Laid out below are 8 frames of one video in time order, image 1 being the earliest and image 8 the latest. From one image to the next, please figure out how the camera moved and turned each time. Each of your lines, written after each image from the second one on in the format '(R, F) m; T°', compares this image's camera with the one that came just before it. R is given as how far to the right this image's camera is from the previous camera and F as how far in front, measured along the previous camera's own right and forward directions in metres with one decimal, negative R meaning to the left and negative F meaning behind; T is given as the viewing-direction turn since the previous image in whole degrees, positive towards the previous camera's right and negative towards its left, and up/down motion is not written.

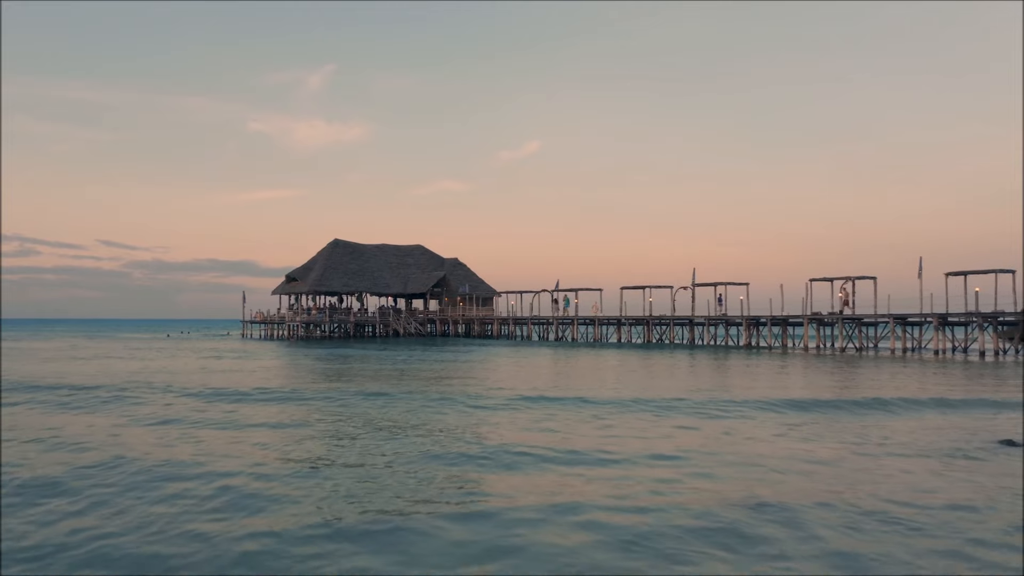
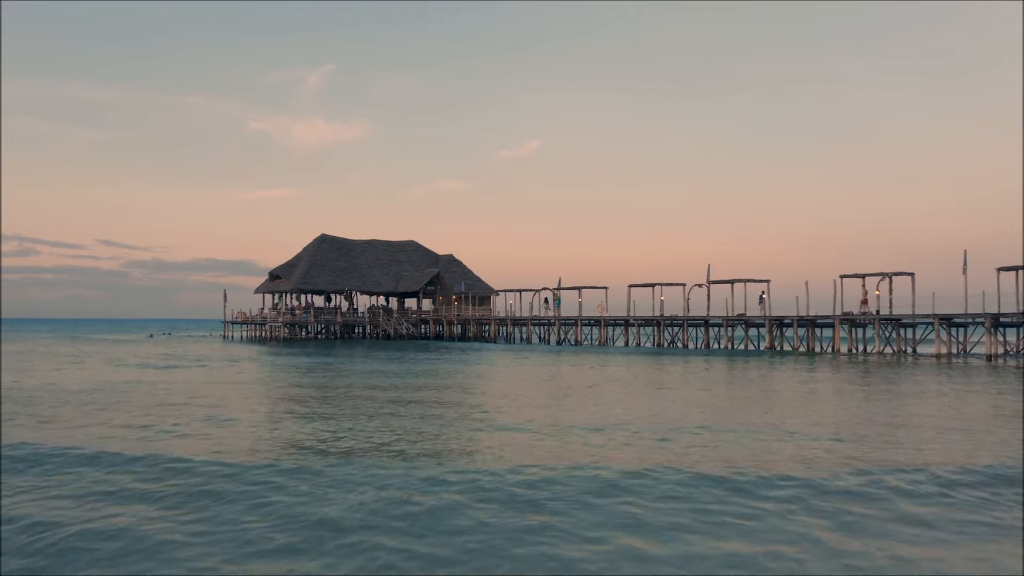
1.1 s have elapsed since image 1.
(+0.1, +4.9) m; 0°
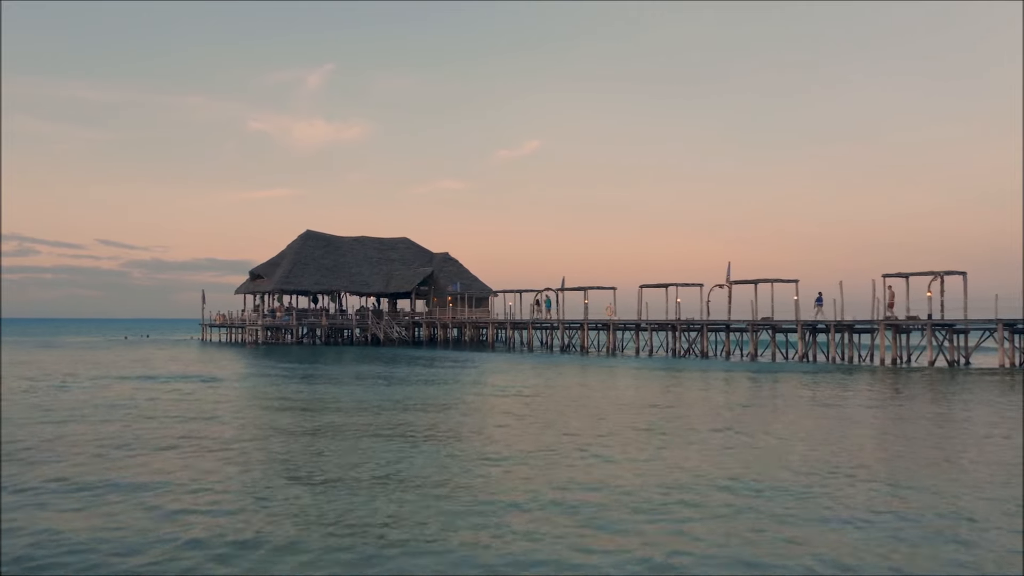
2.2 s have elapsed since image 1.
(0.0, +5.1) m; 0°
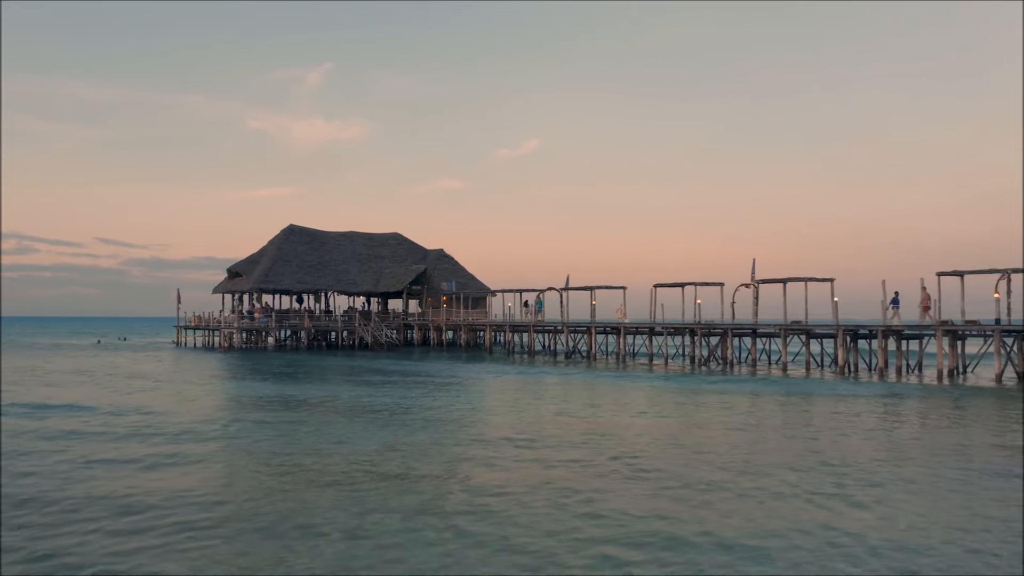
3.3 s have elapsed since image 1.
(0.0, +5.1) m; 0°
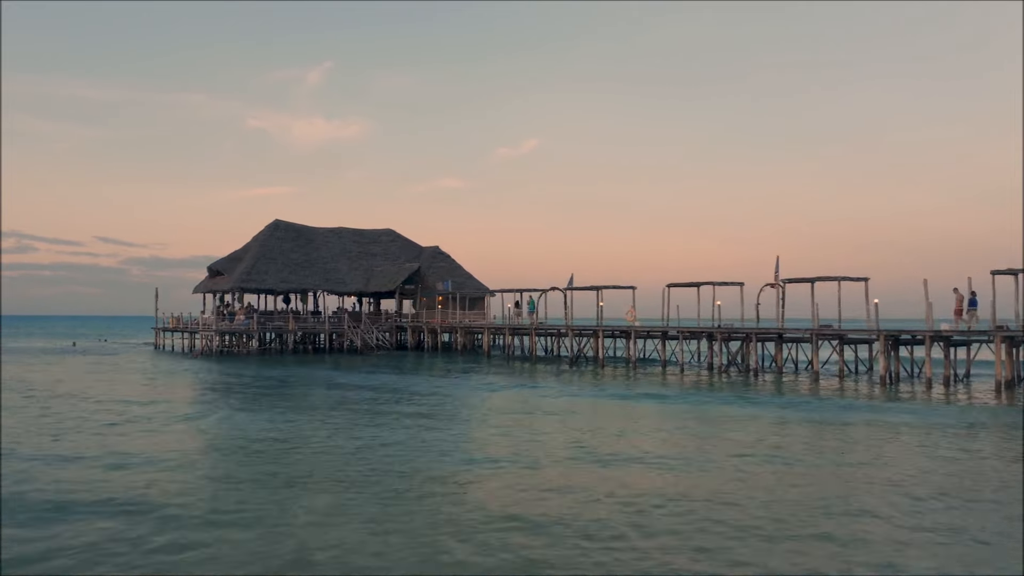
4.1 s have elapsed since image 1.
(0.0, +3.9) m; 0°
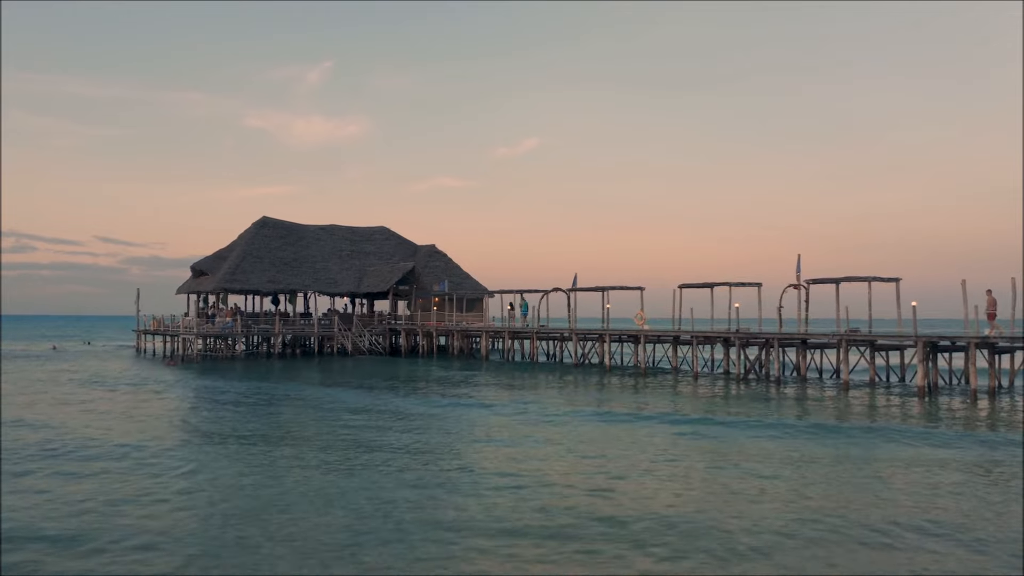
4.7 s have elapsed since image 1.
(-0.1, +2.9) m; 0°
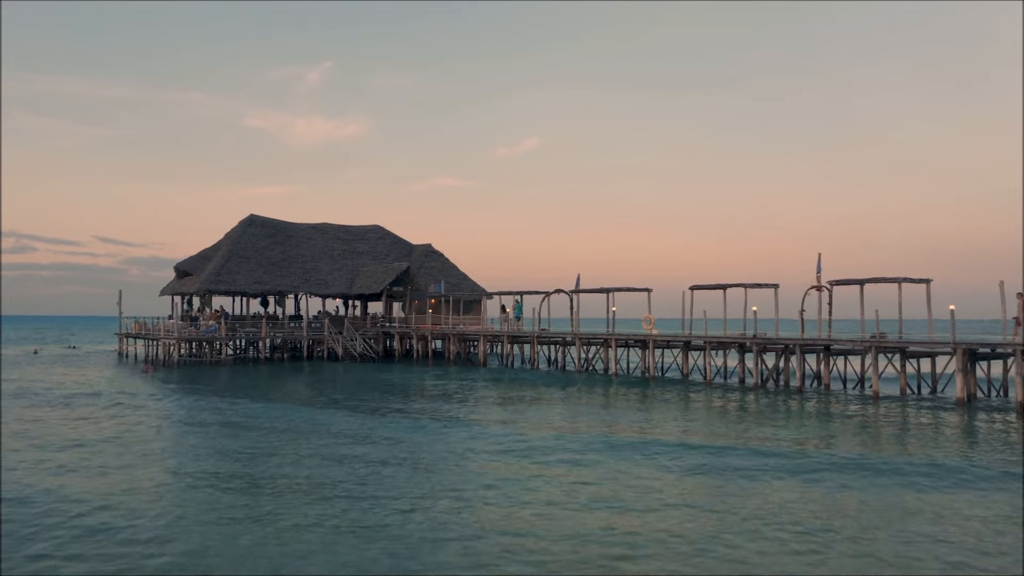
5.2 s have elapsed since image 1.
(0.0, +2.5) m; 0°
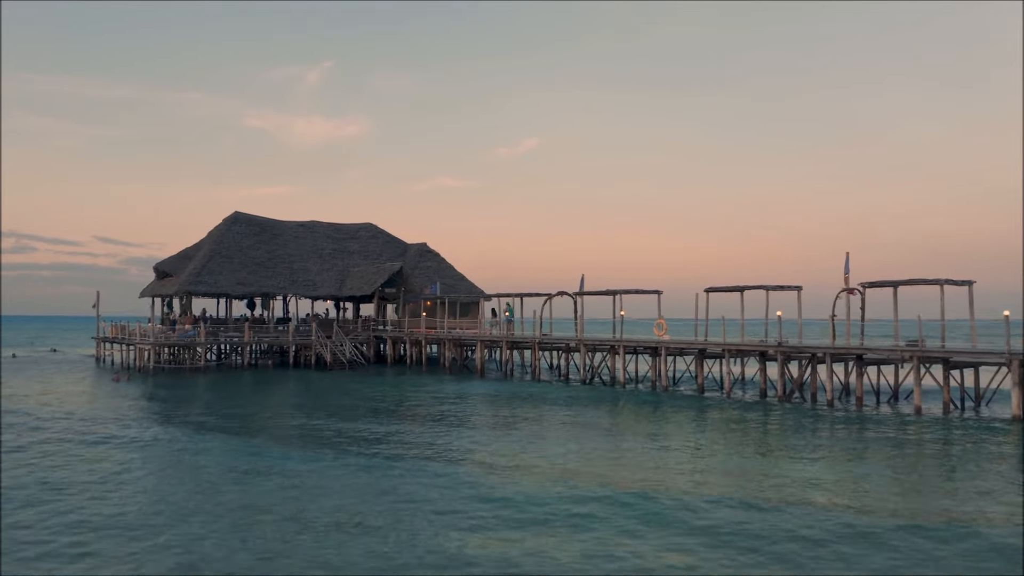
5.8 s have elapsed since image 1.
(0.0, +2.9) m; 0°
